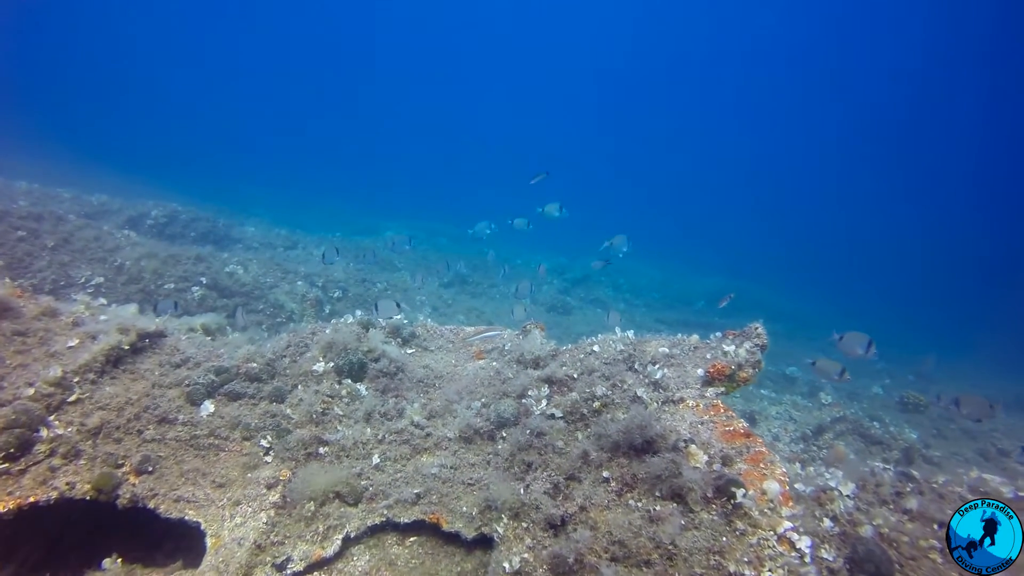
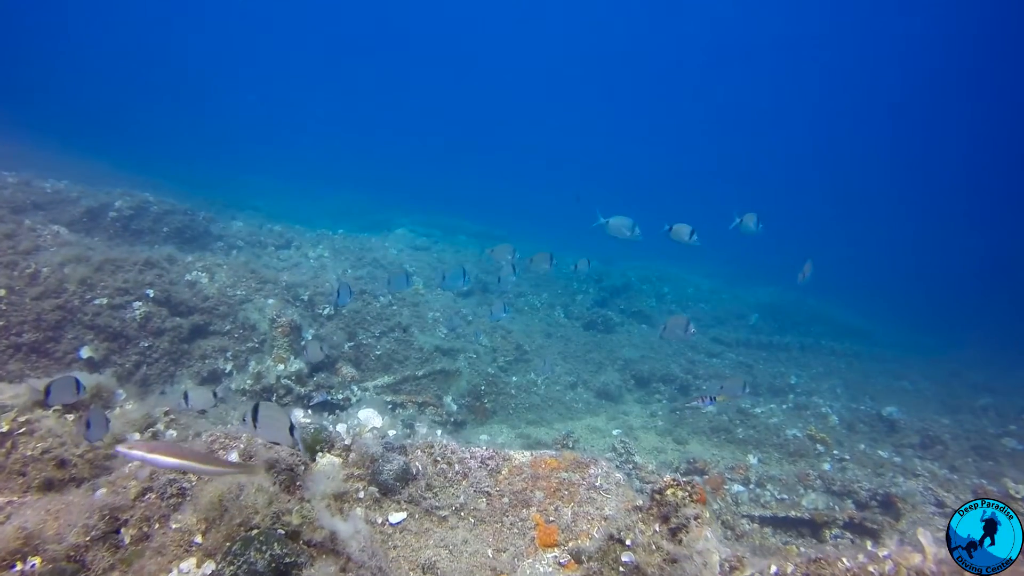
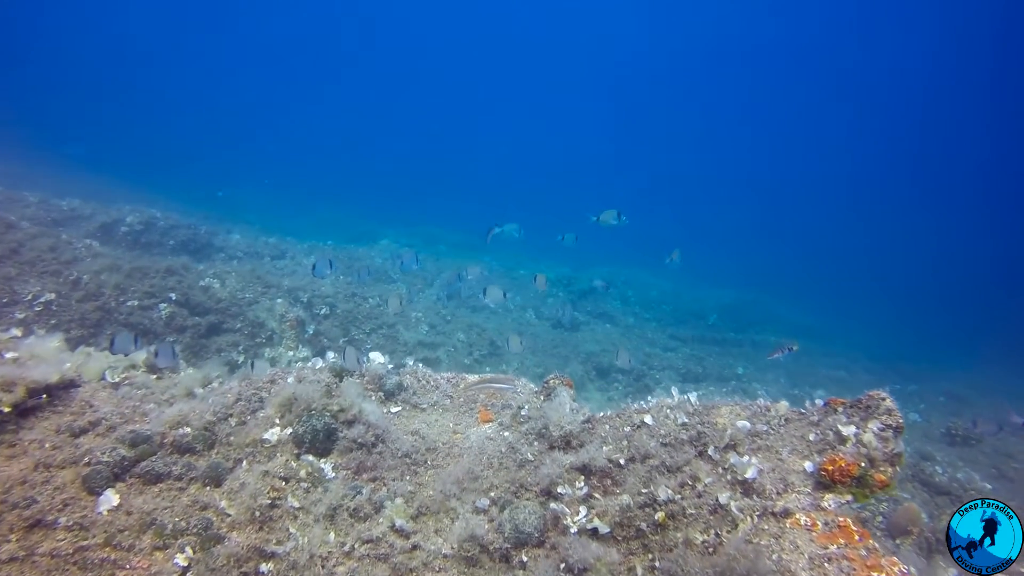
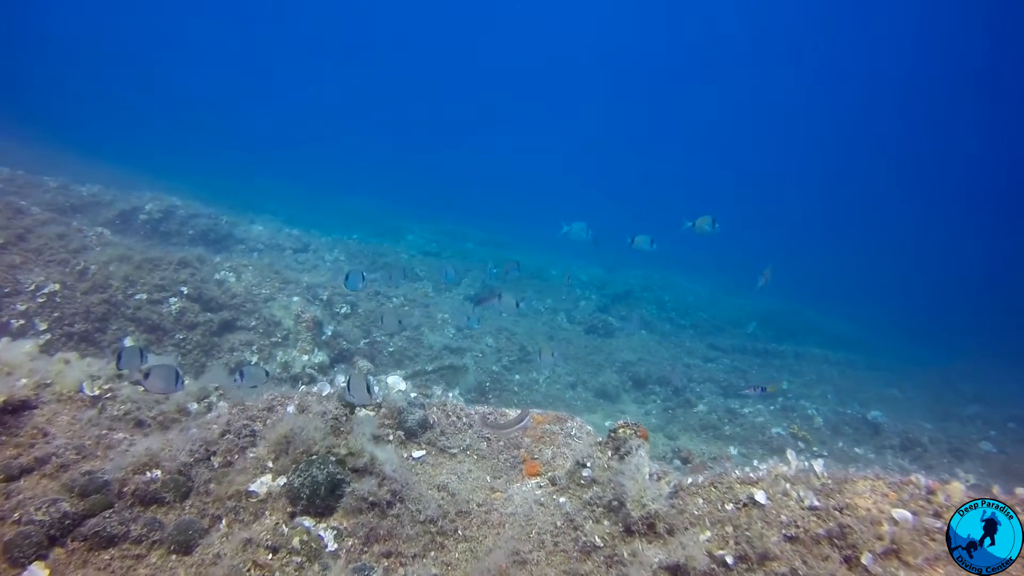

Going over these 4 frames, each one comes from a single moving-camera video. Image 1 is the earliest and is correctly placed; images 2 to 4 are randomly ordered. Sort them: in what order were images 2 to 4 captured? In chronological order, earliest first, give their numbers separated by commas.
3, 4, 2
